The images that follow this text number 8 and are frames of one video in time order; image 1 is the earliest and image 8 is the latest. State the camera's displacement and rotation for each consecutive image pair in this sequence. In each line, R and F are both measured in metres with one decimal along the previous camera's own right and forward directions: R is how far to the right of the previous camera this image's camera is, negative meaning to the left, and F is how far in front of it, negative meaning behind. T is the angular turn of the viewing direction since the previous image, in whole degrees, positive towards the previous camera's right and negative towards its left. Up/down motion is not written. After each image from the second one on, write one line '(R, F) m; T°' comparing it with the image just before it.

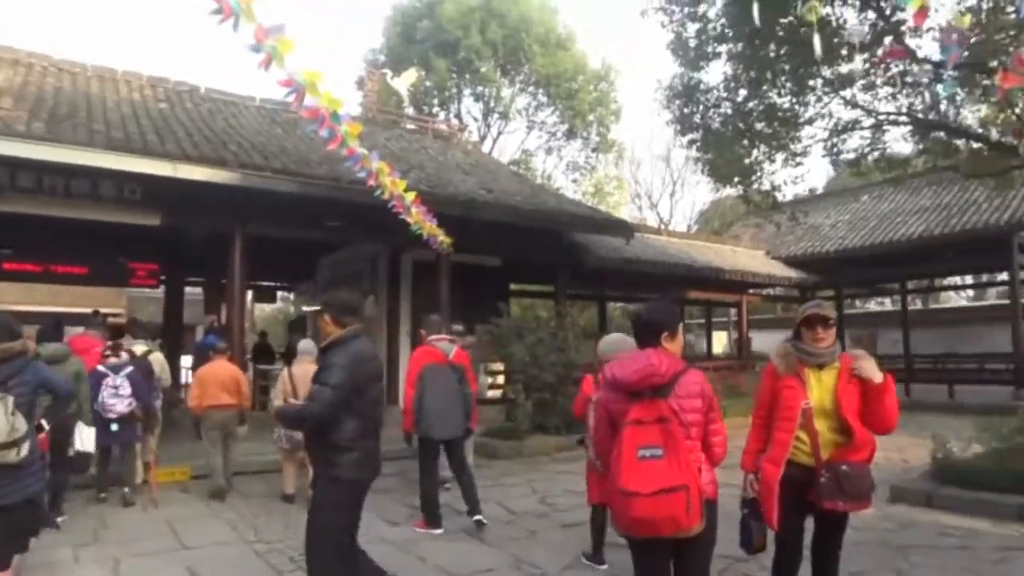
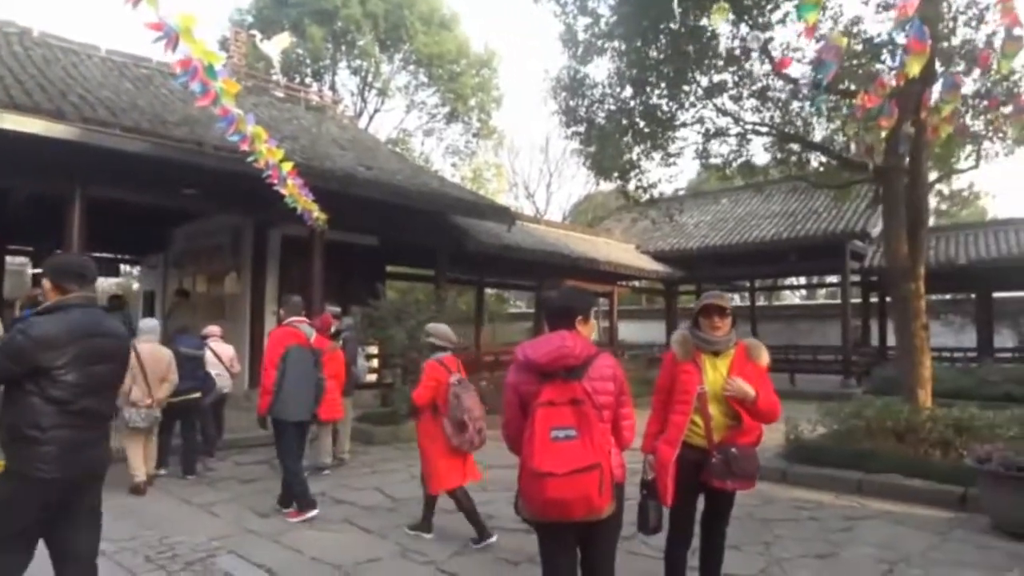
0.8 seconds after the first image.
(-0.2, +0.2) m; +11°
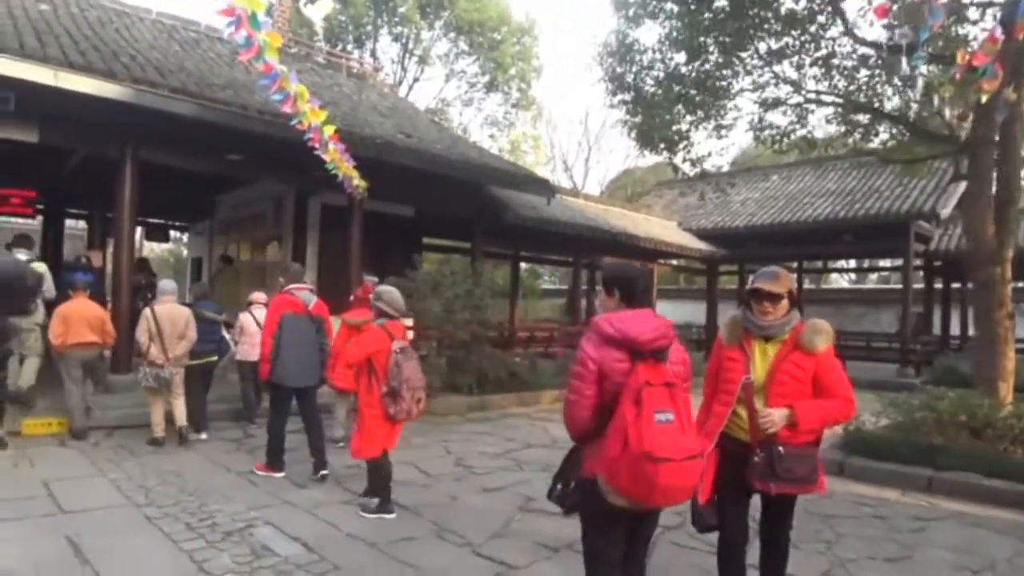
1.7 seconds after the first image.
(-0.1, +0.3) m; -3°
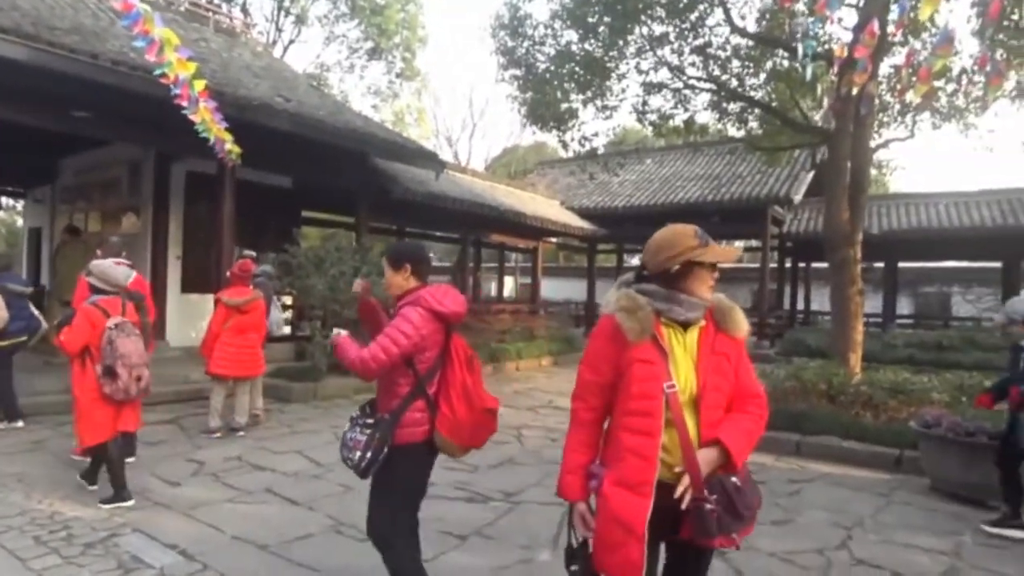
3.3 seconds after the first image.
(-0.2, +0.1) m; +10°
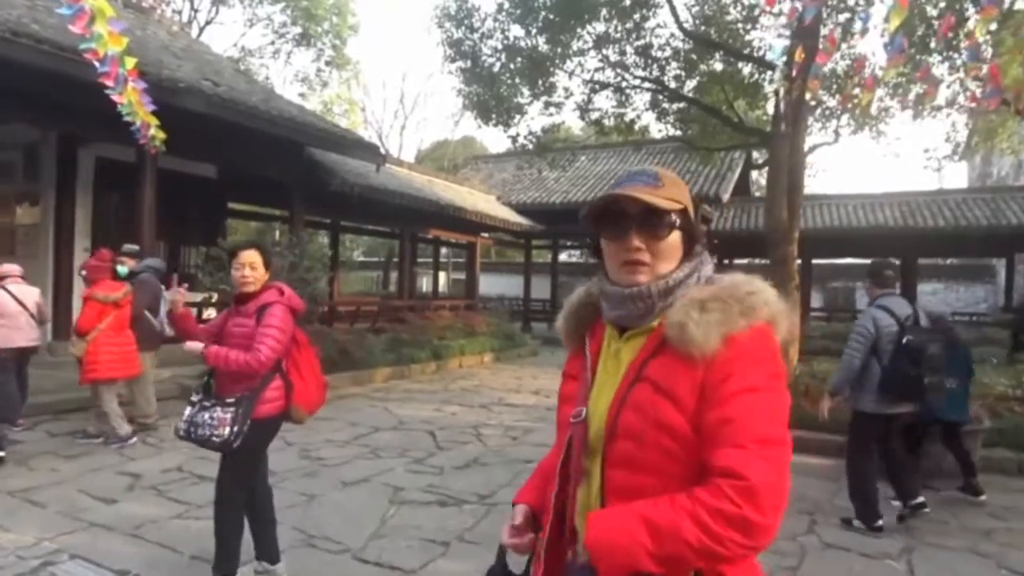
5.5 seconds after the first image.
(-0.4, +0.2) m; +7°
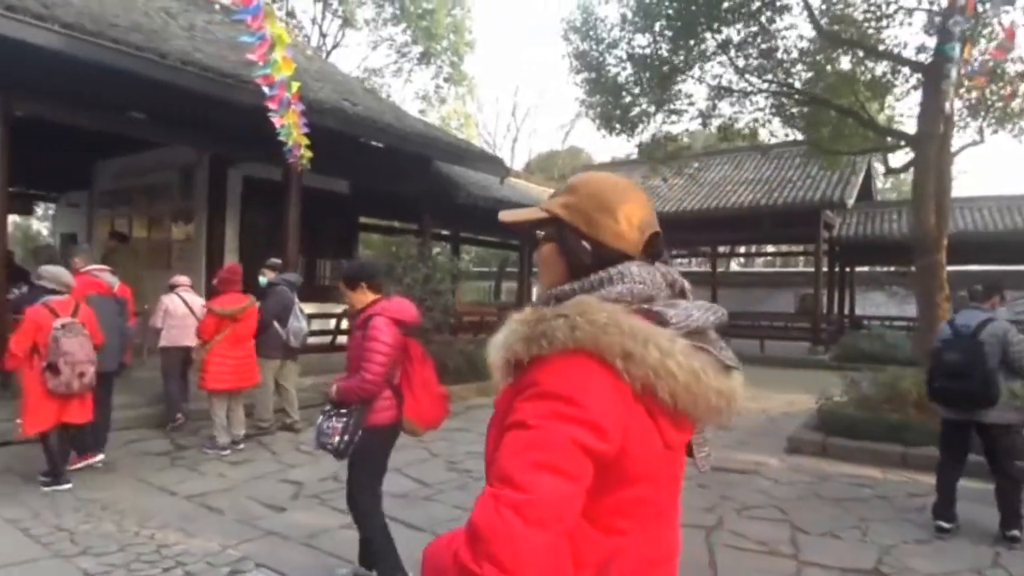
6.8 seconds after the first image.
(-0.4, 0.0) m; -8°
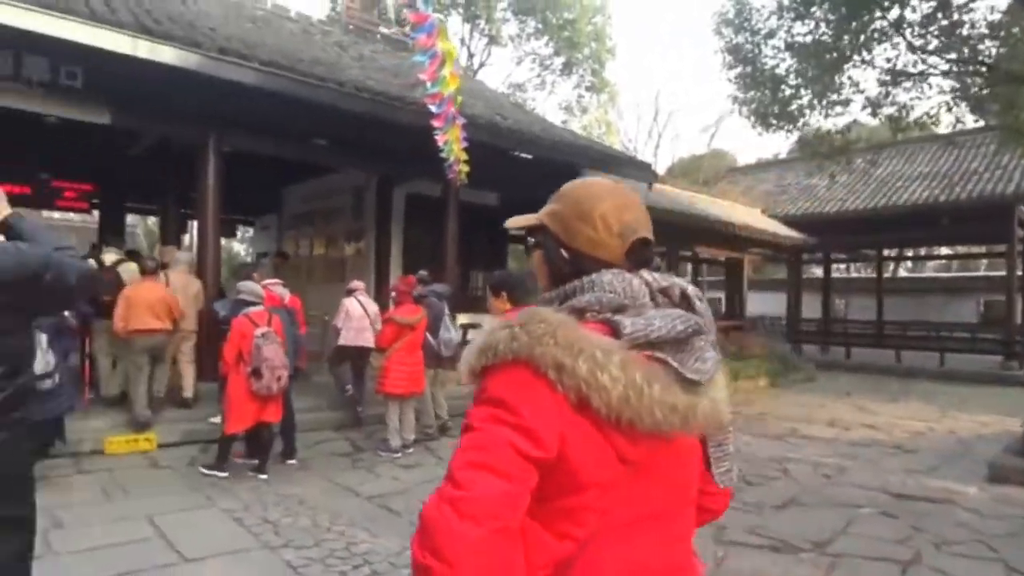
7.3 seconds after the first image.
(-0.2, 0.0) m; -11°
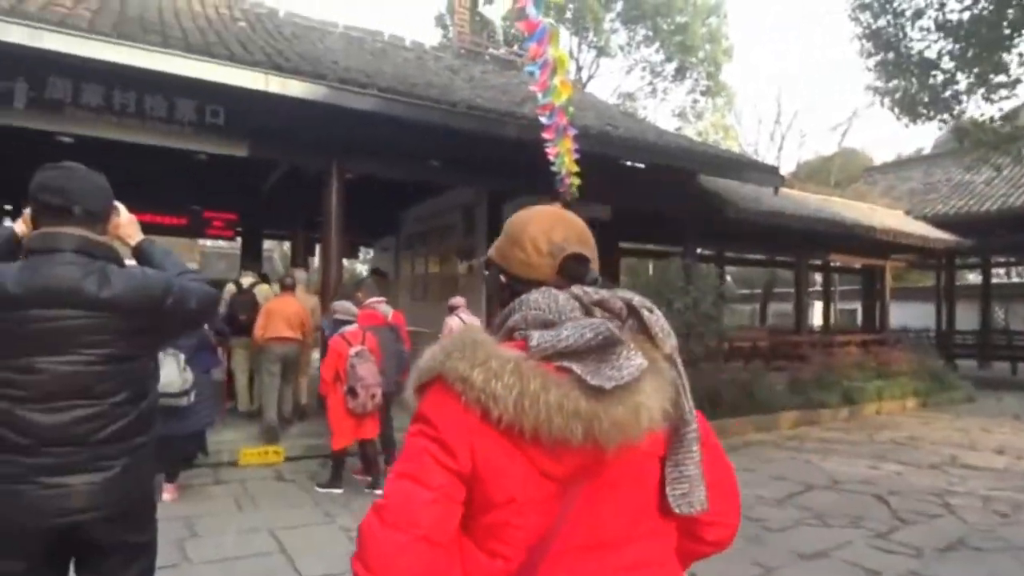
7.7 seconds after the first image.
(0.0, +0.2) m; -10°
